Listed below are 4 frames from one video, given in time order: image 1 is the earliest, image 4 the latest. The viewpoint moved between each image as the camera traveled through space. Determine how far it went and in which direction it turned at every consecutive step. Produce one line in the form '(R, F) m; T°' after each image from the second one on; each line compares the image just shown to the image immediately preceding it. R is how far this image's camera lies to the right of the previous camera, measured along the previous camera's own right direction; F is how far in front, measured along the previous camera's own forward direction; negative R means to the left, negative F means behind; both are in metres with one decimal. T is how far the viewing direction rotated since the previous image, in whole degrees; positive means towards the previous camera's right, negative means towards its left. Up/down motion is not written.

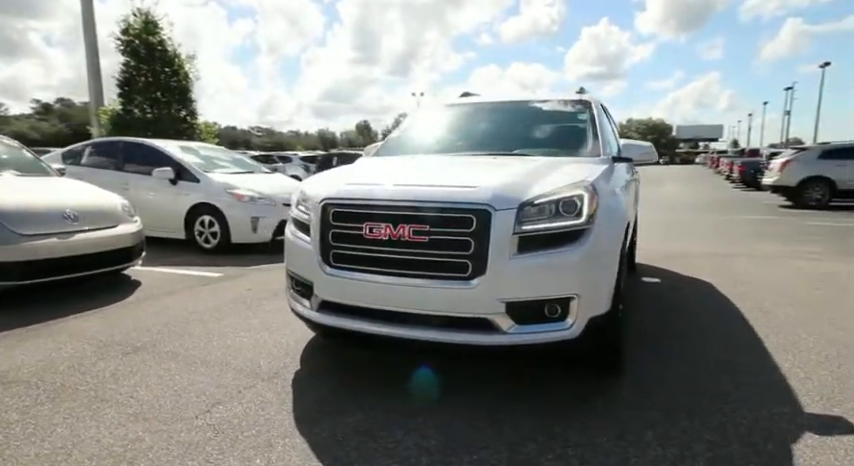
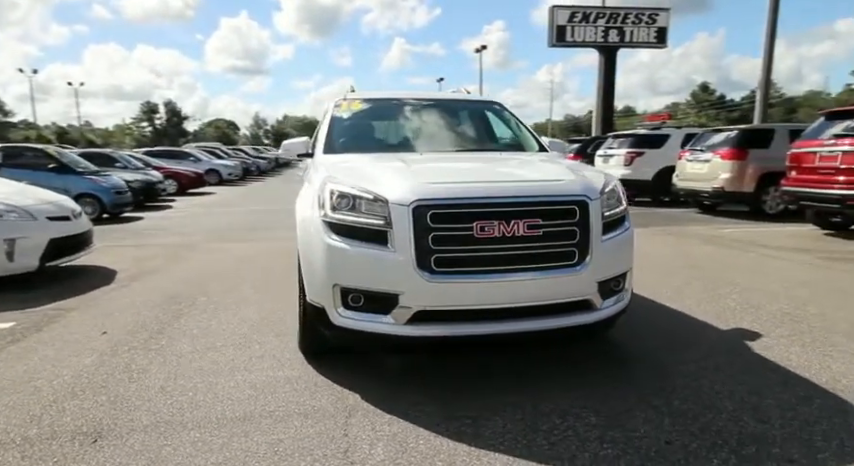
(-1.9, +0.6) m; +33°
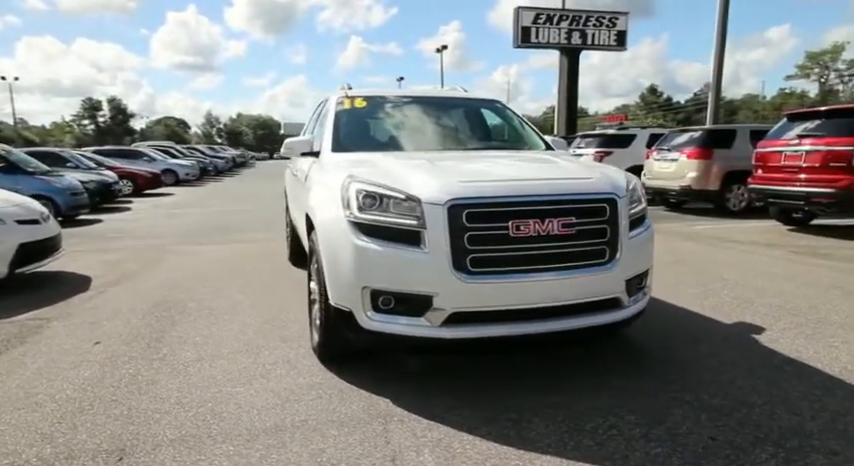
(-0.3, +0.1) m; +4°
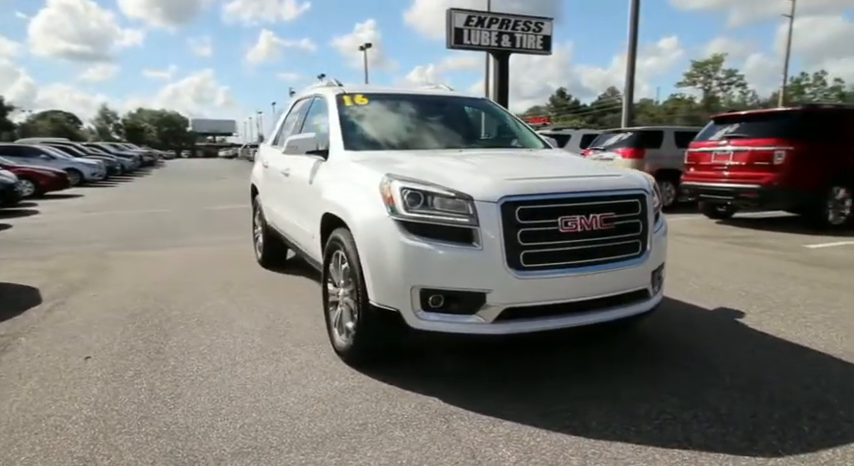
(-0.6, 0.0) m; +8°
